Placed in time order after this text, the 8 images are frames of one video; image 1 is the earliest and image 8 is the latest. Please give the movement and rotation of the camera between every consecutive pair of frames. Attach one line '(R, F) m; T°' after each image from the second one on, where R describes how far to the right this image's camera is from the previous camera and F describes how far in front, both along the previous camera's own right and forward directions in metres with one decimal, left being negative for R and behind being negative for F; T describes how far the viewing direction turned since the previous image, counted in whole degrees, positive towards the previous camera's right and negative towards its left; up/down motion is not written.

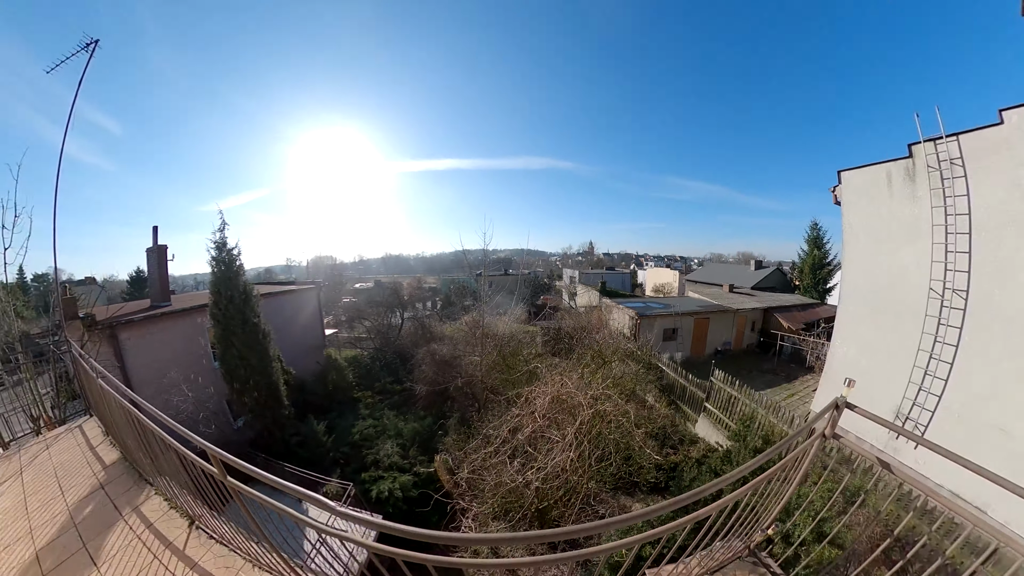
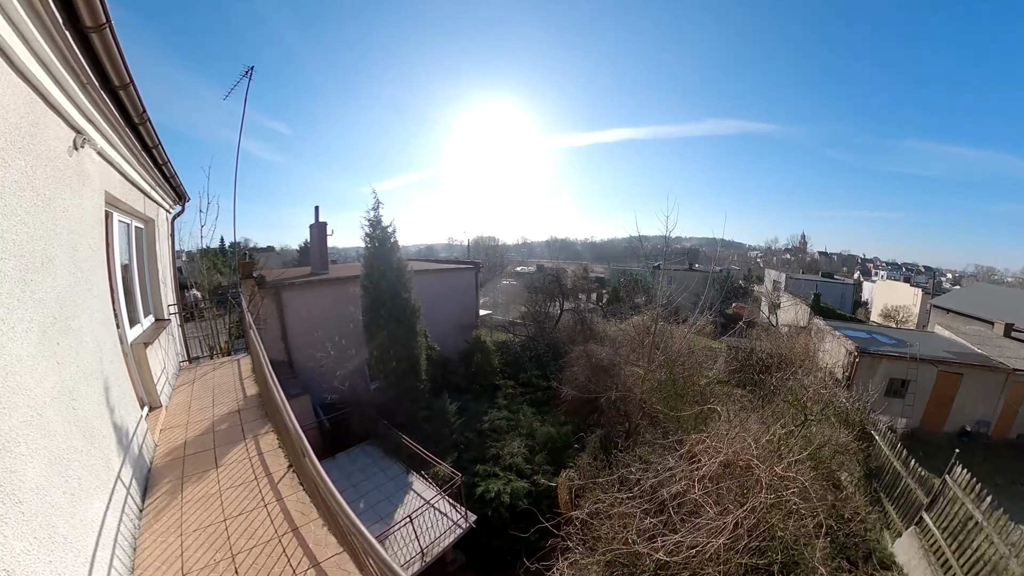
(+0.6, +1.9) m; -18°
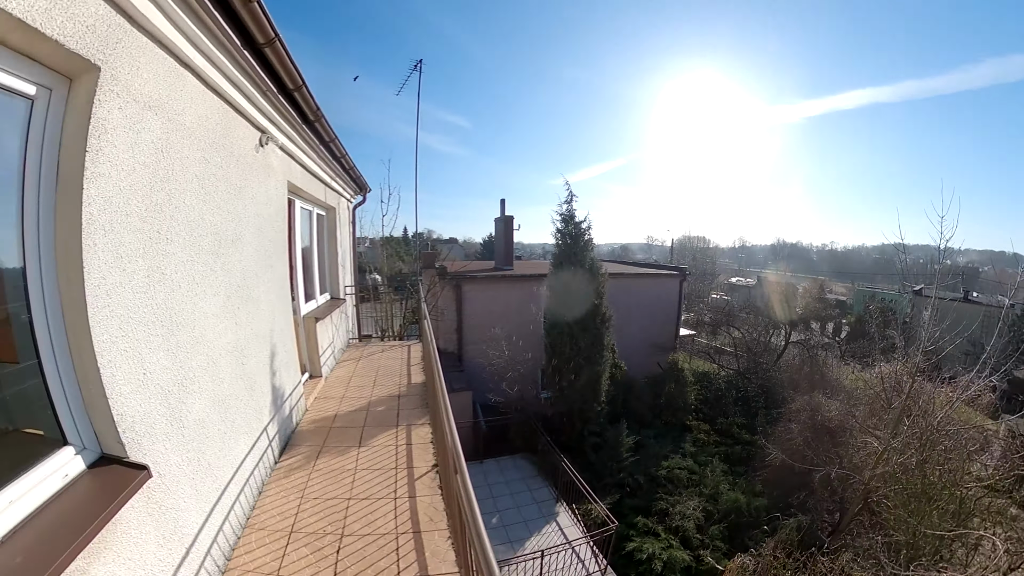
(+0.6, +1.5) m; -20°
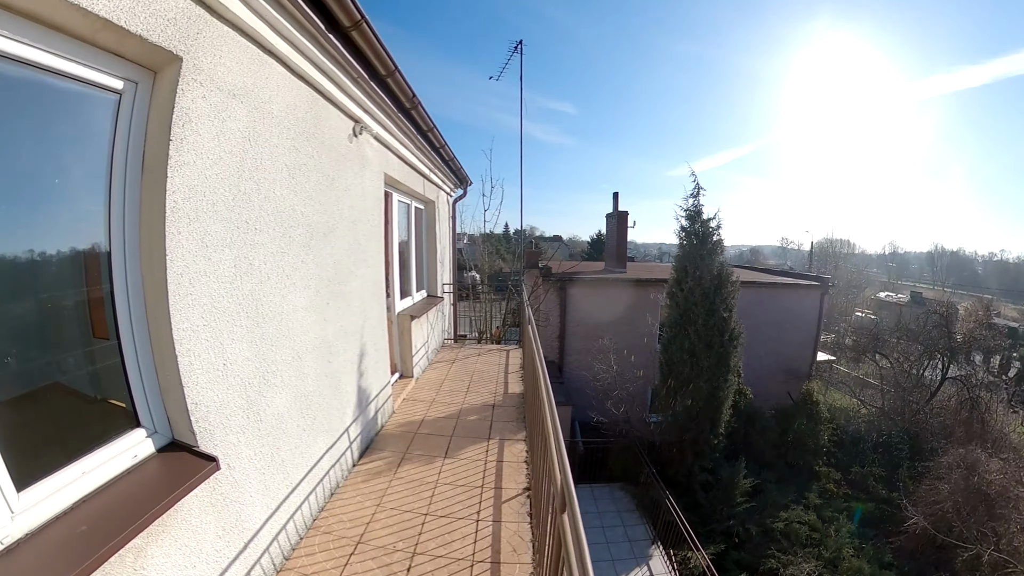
(+0.2, +0.7) m; -10°
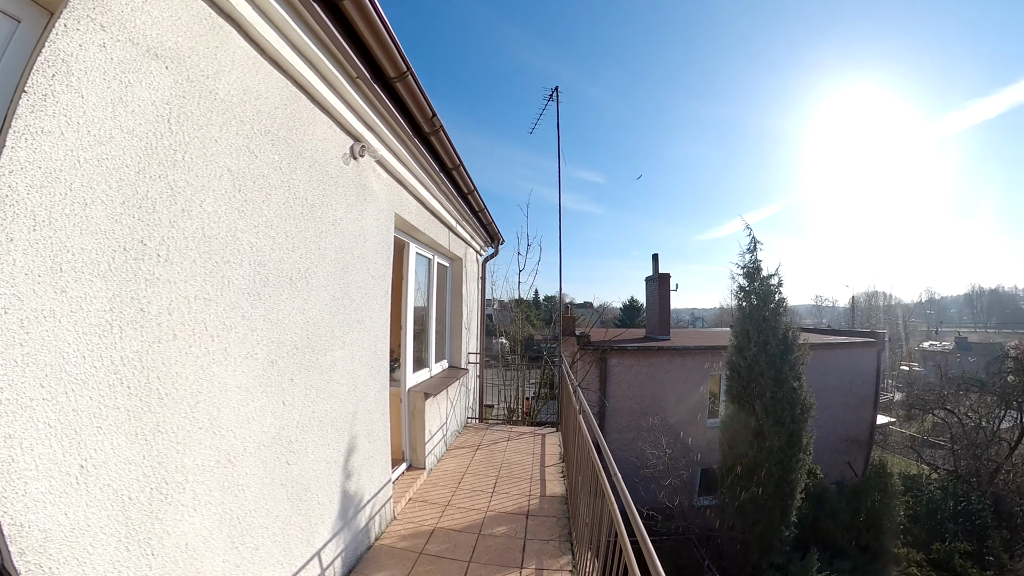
(0.0, +0.8) m; -3°
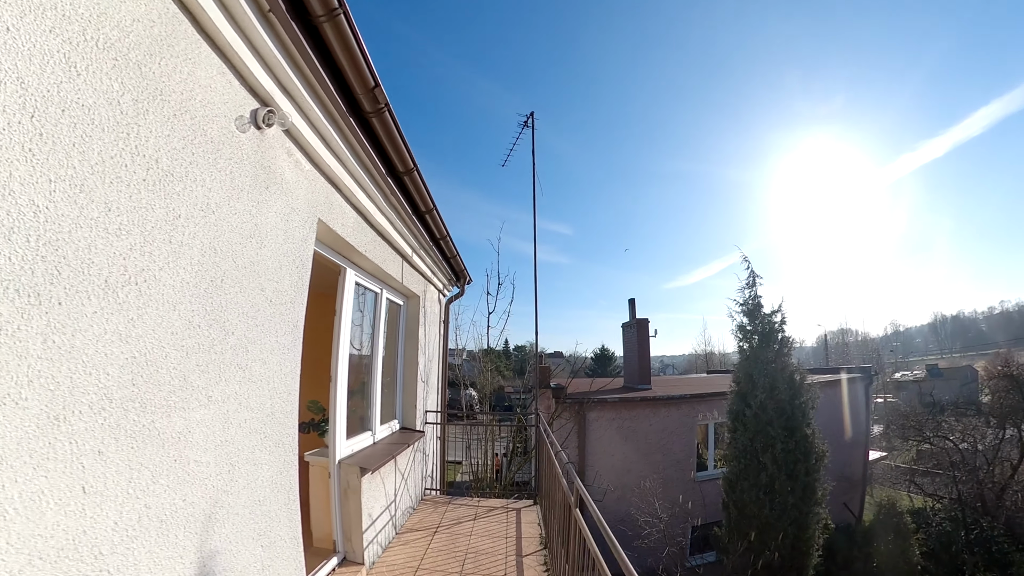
(0.0, +0.8) m; +2°
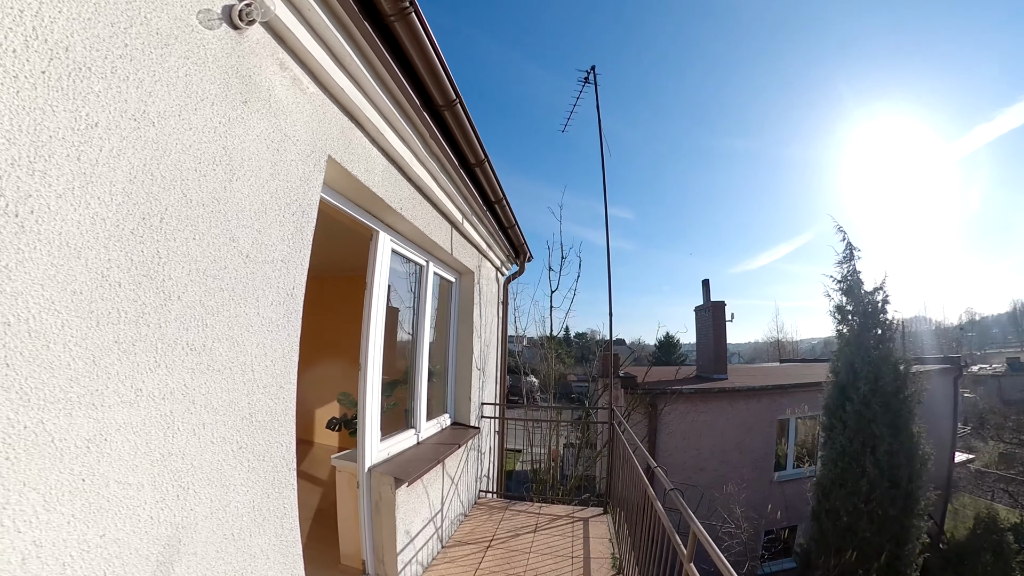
(0.0, +0.5) m; -5°
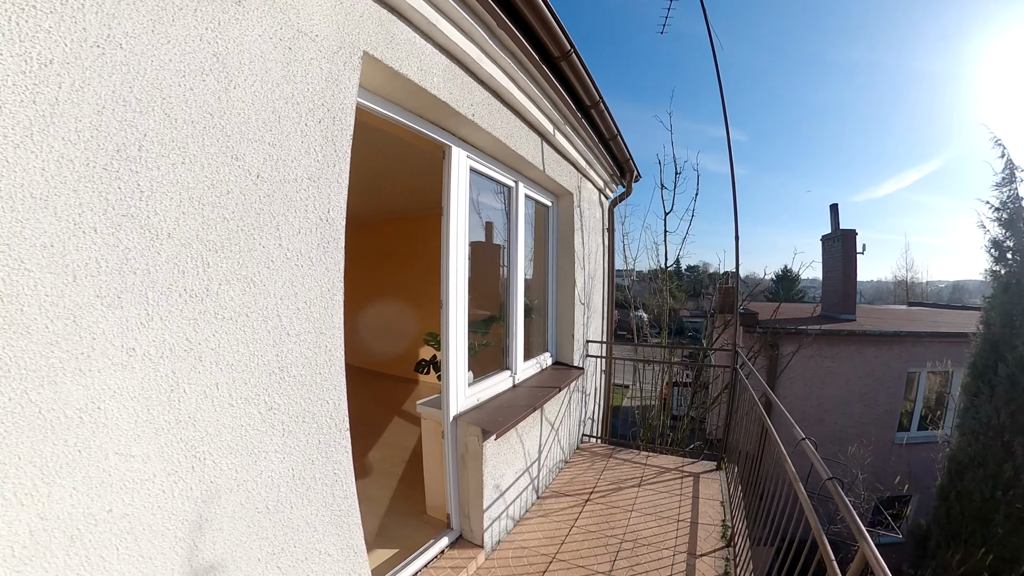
(0.0, +0.3) m; -9°
